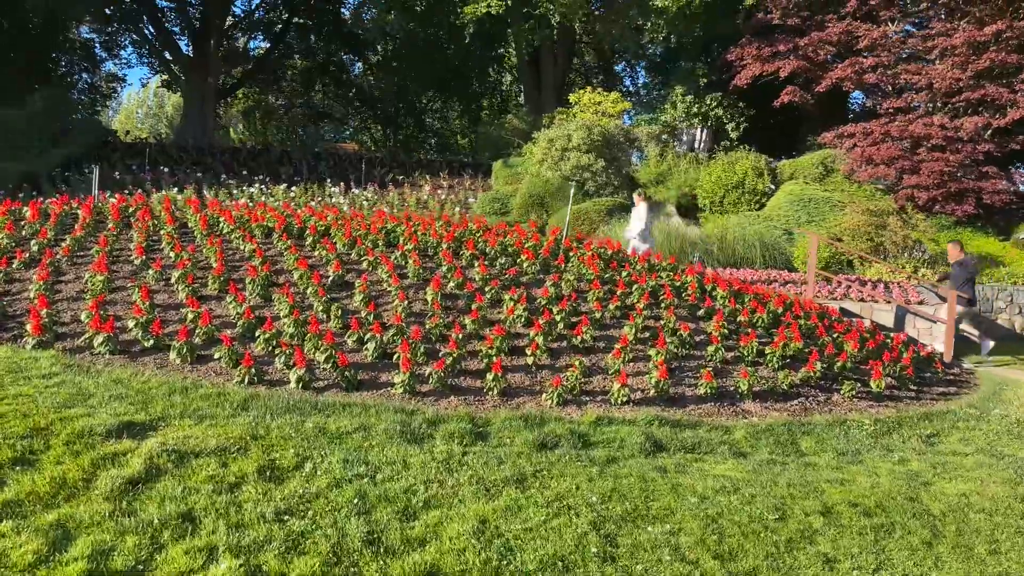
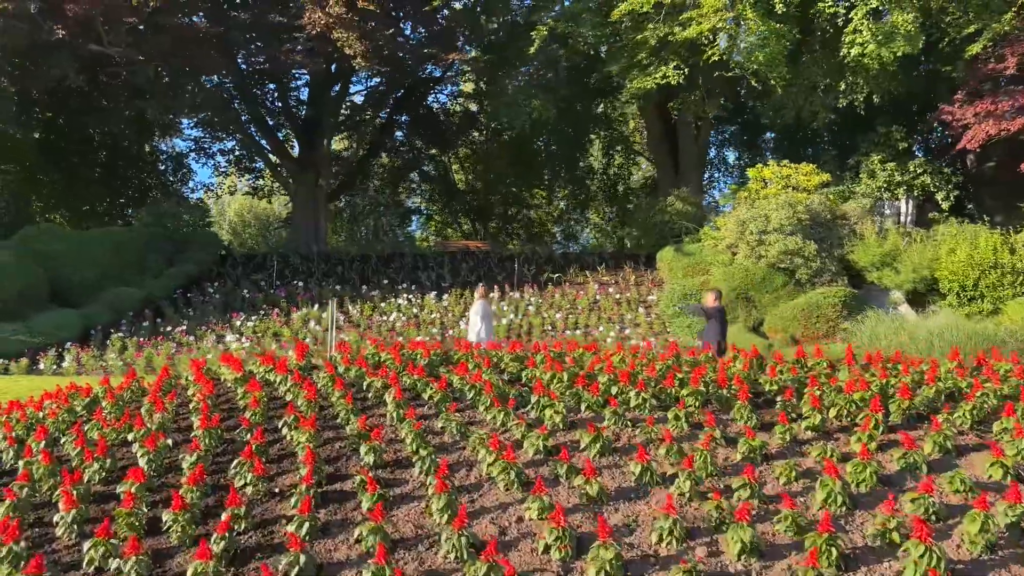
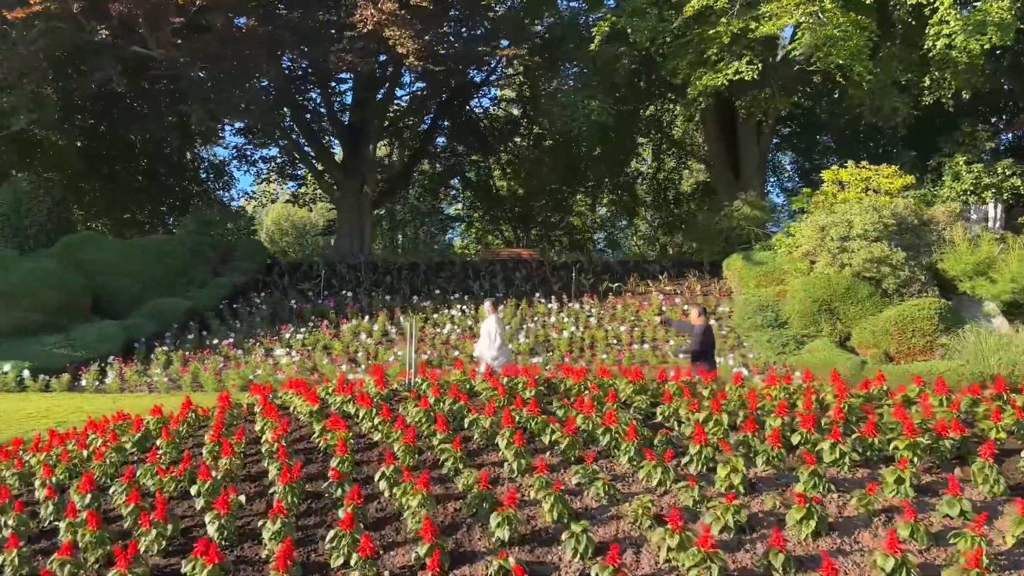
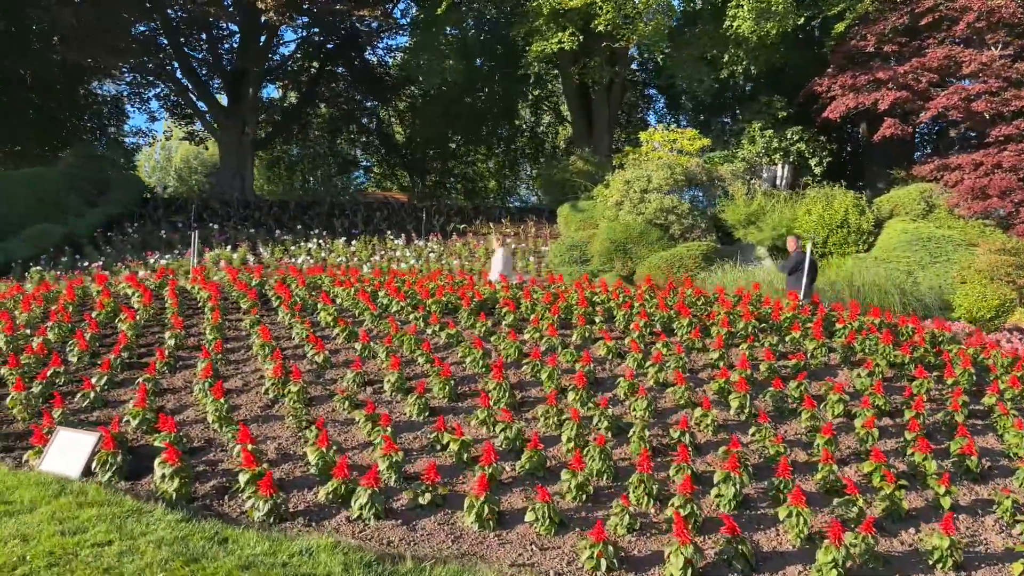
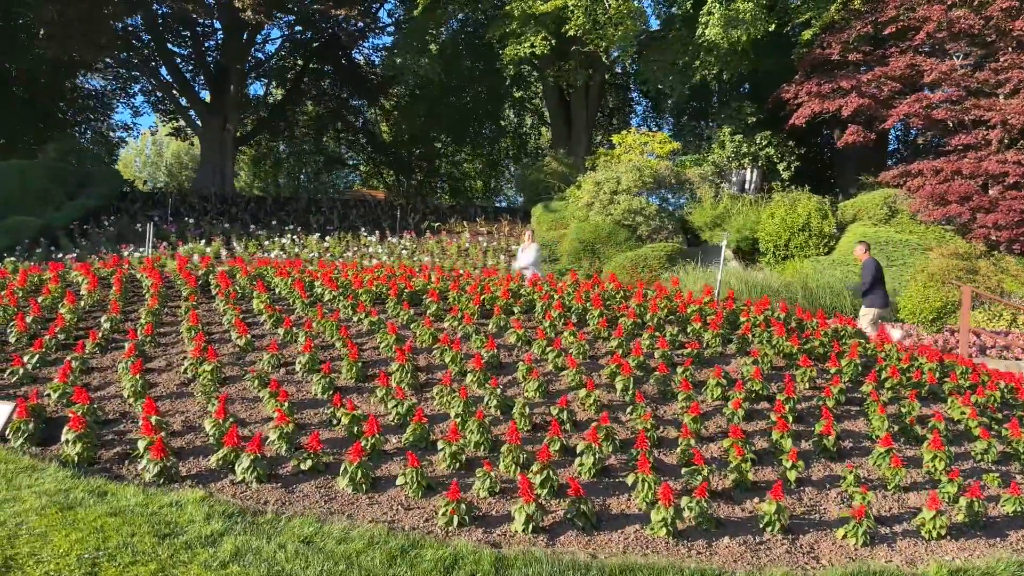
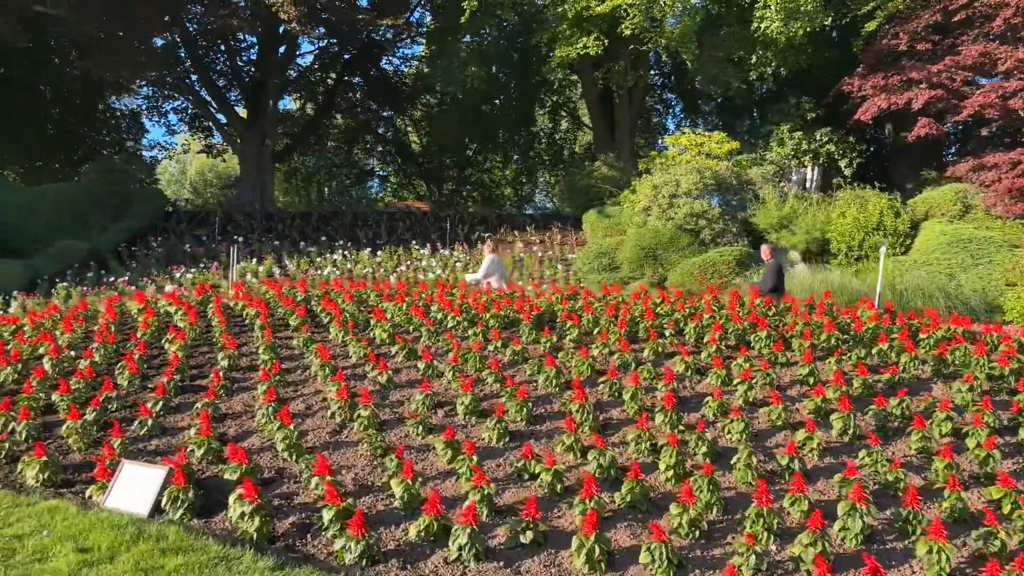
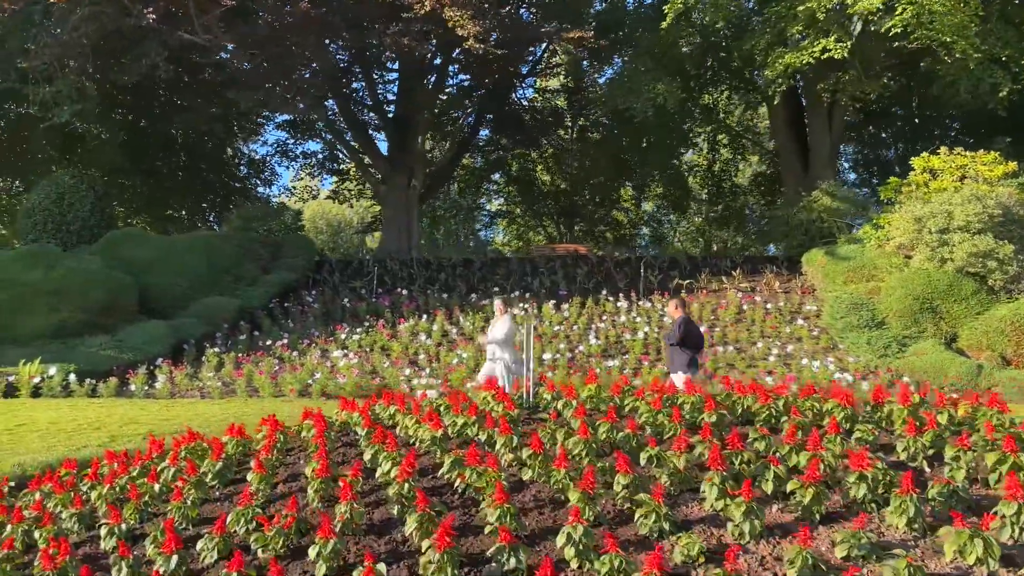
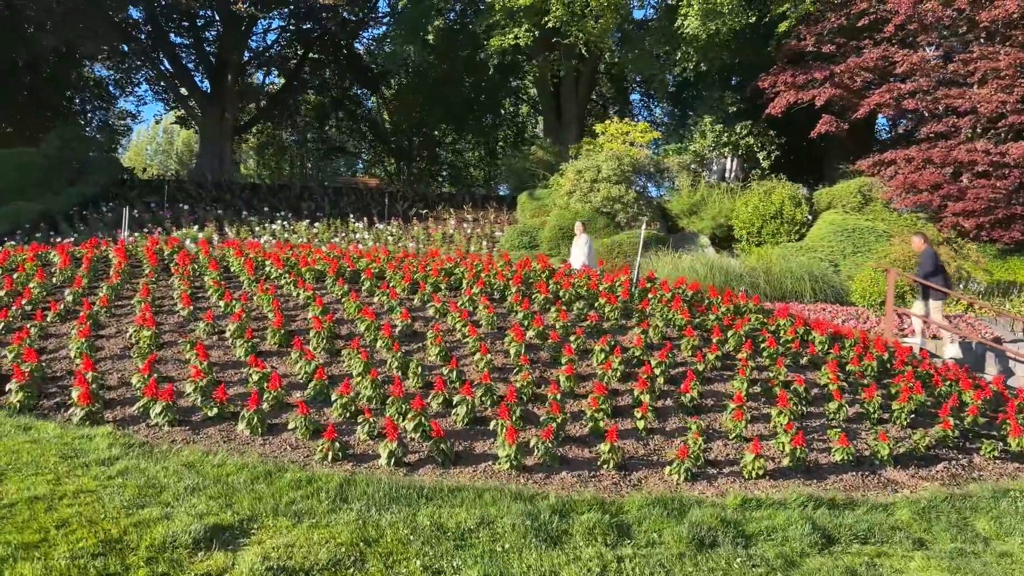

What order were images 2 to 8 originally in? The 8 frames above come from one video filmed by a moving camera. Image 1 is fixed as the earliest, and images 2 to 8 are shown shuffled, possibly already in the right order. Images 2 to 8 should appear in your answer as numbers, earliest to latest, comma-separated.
8, 5, 4, 6, 2, 3, 7
